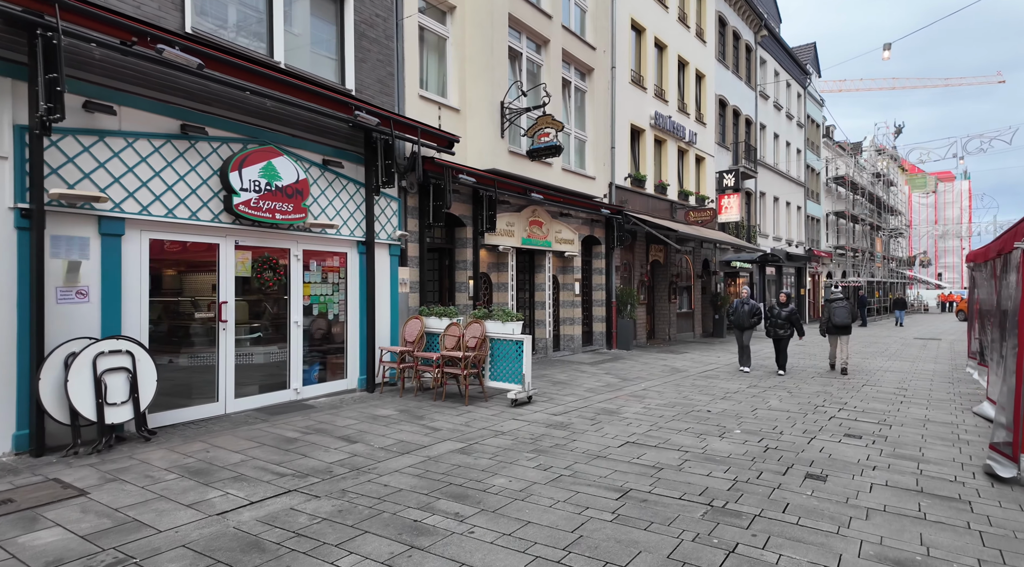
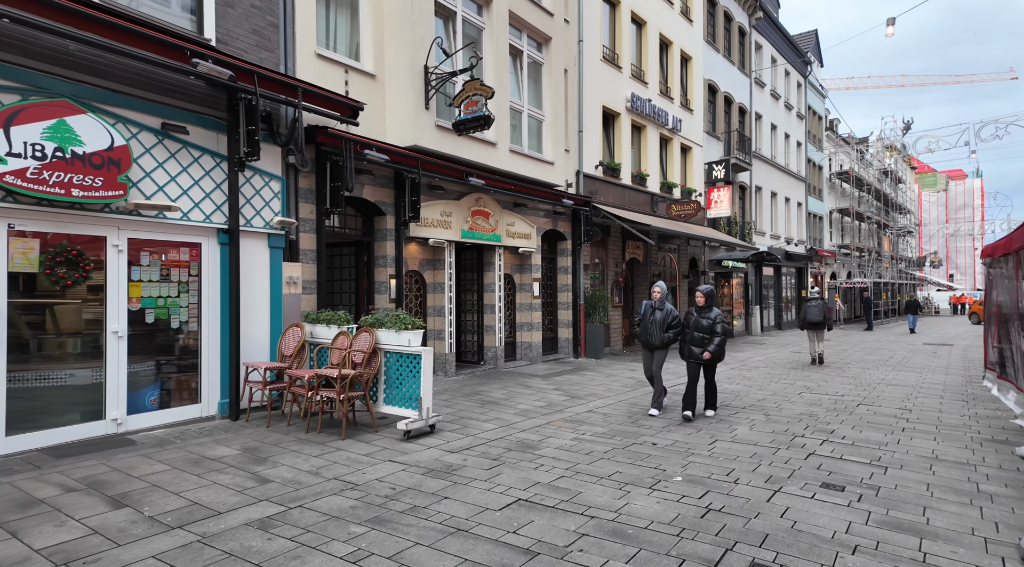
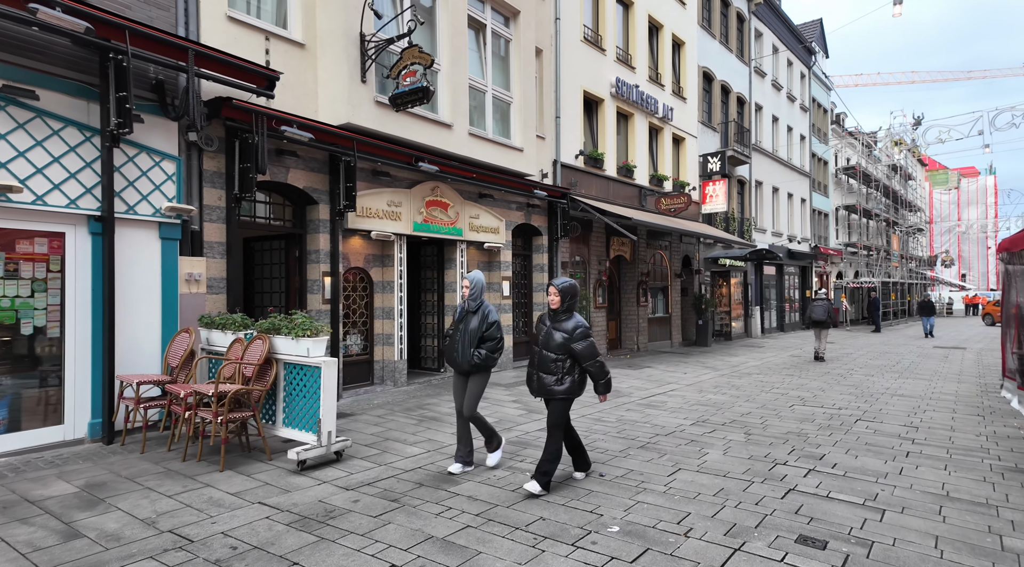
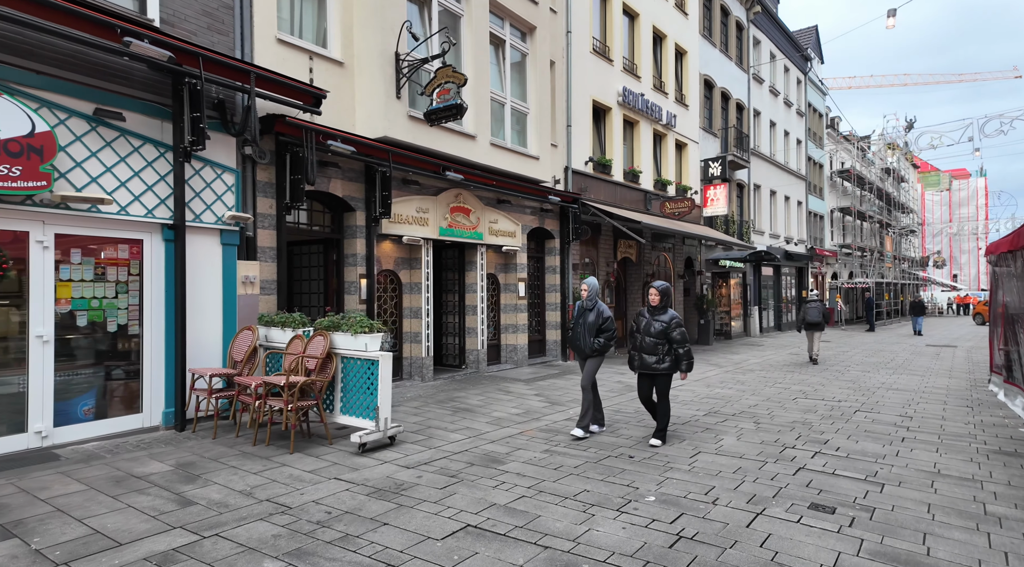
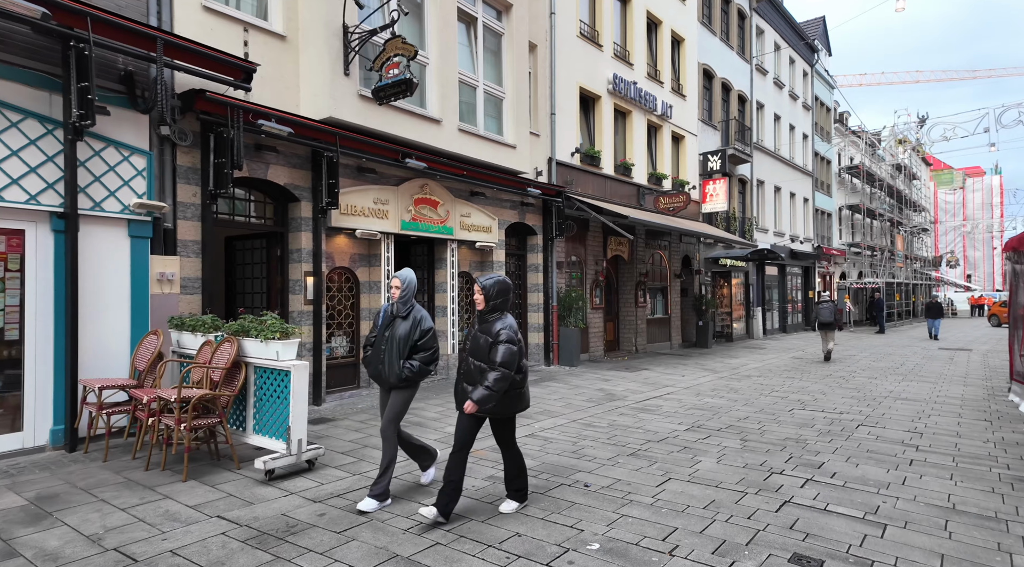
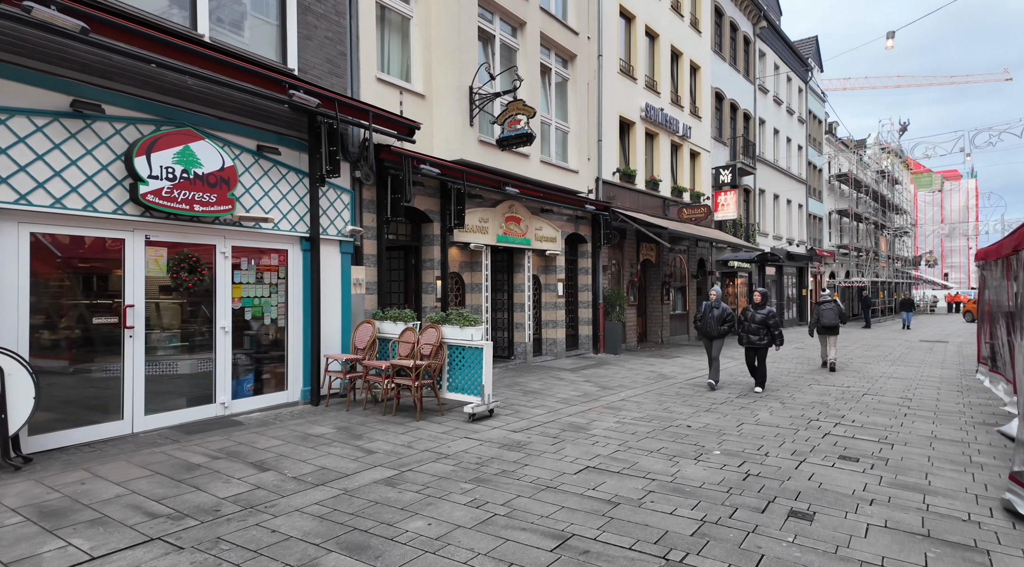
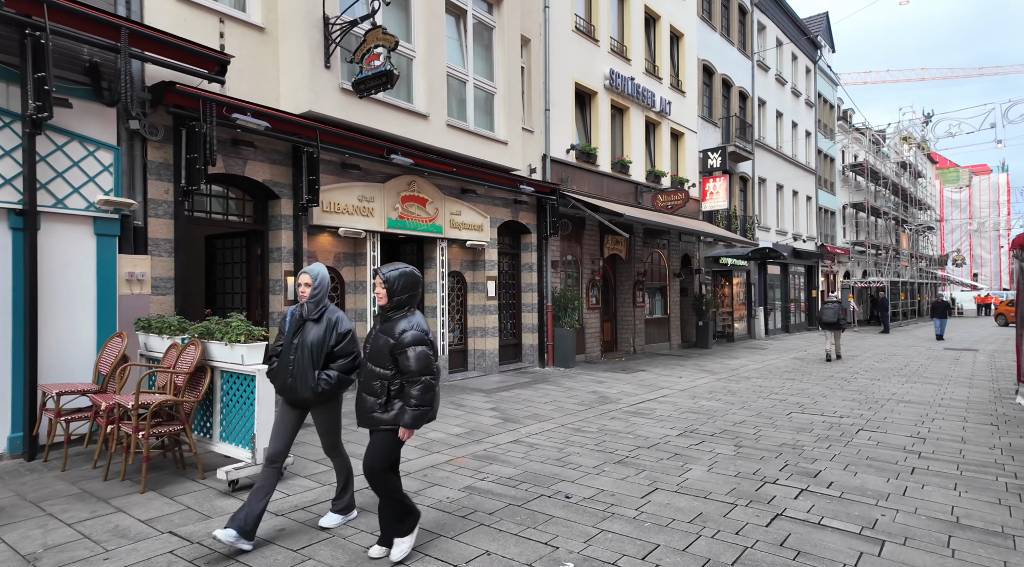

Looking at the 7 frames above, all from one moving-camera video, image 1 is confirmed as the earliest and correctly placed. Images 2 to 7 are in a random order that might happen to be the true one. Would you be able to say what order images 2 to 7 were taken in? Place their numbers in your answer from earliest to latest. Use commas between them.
6, 2, 4, 3, 5, 7
